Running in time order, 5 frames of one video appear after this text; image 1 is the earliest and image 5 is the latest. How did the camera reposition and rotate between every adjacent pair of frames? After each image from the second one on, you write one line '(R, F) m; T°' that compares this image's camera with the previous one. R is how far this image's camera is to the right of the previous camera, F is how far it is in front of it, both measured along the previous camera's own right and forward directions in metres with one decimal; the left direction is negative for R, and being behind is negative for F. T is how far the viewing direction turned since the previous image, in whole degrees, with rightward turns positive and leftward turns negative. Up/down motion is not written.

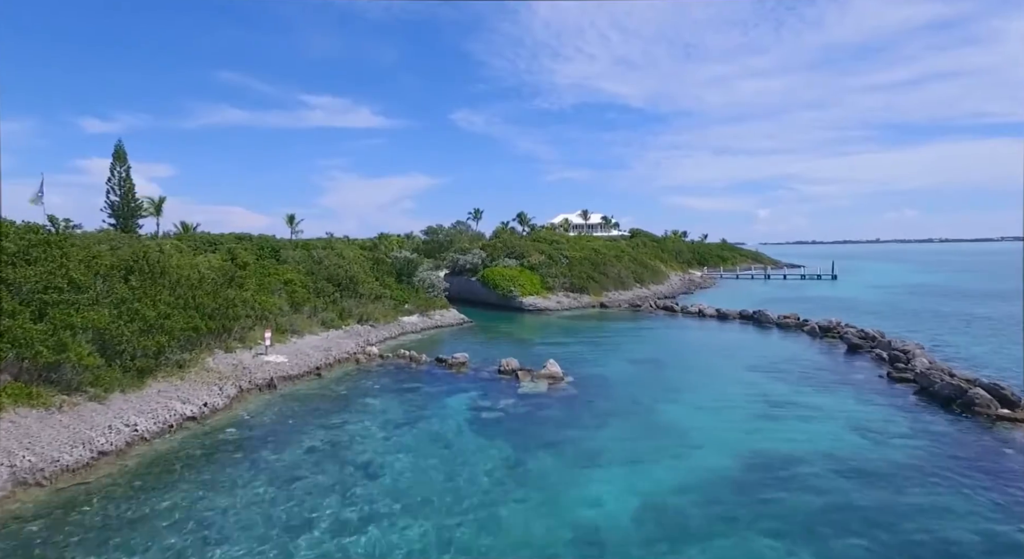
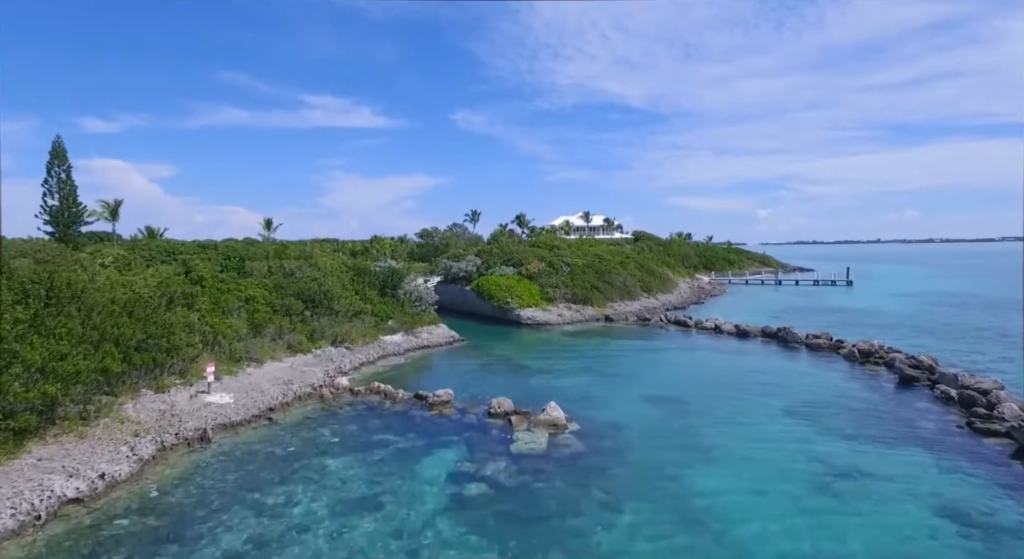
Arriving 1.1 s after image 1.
(+0.3, +3.8) m; 0°
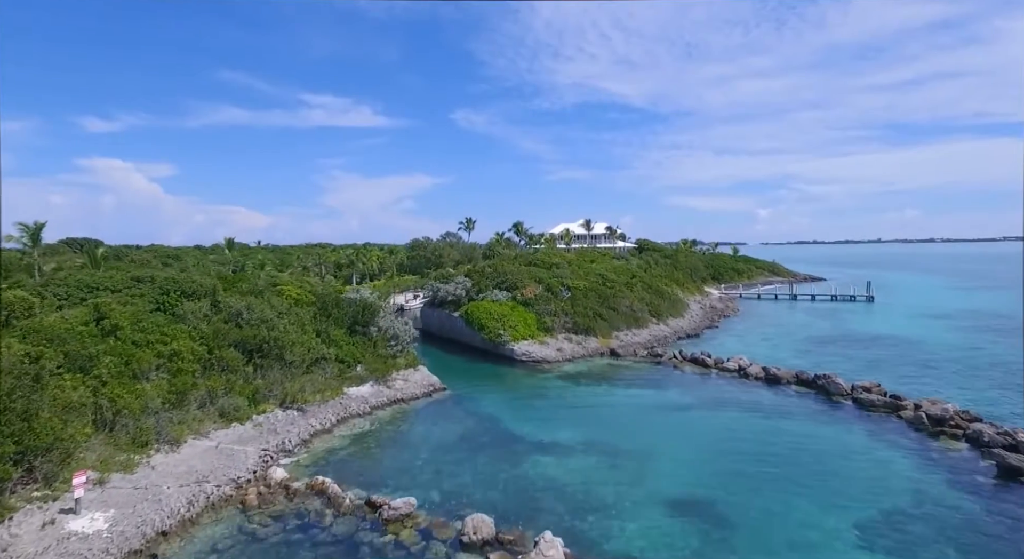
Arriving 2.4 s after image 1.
(+0.5, +5.0) m; 0°
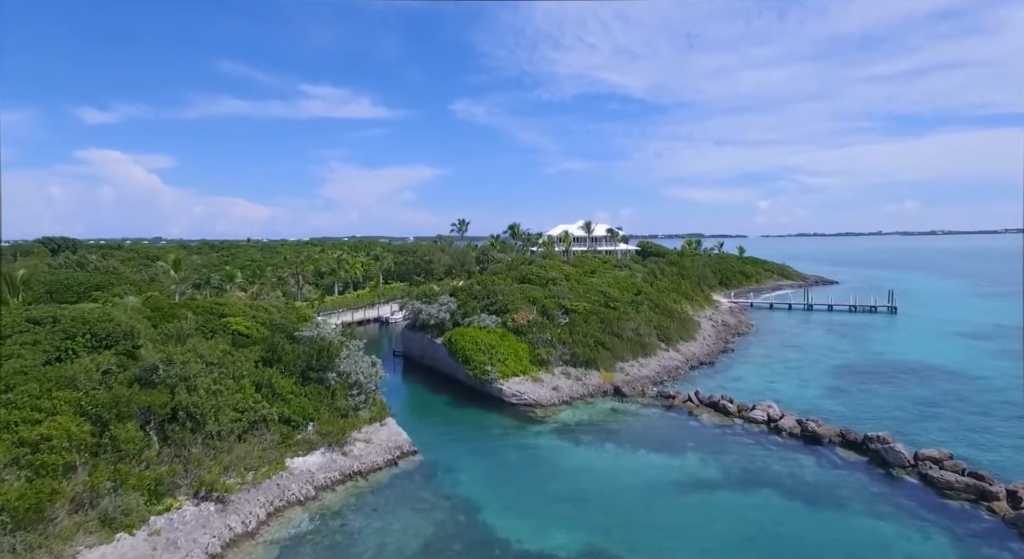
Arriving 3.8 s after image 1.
(+0.6, +5.1) m; 0°
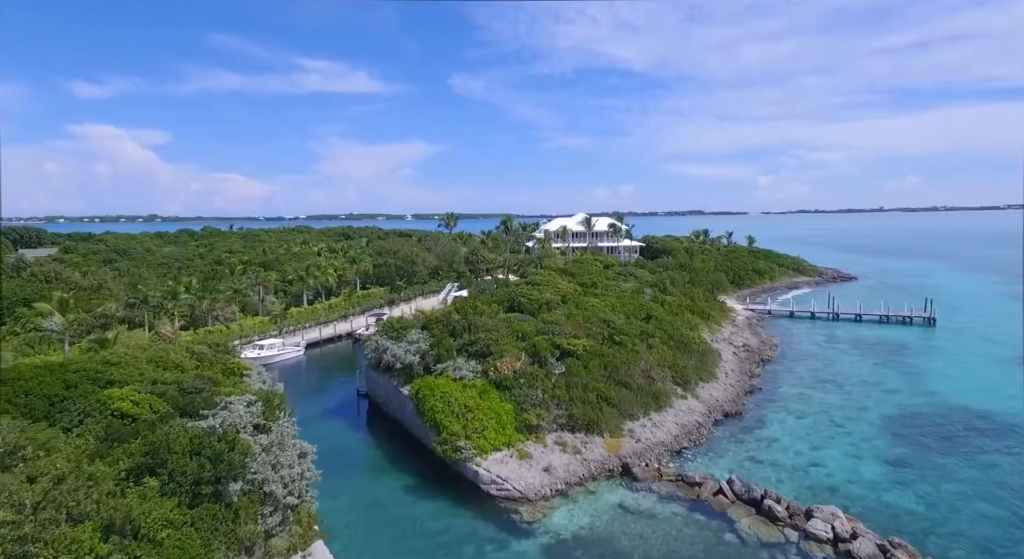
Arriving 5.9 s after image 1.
(+0.9, +7.3) m; 0°
